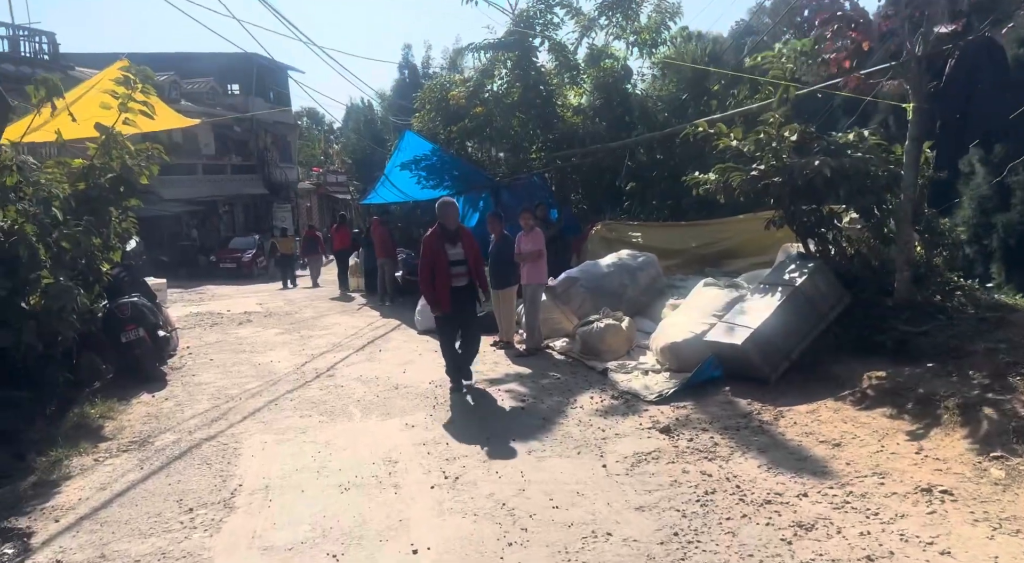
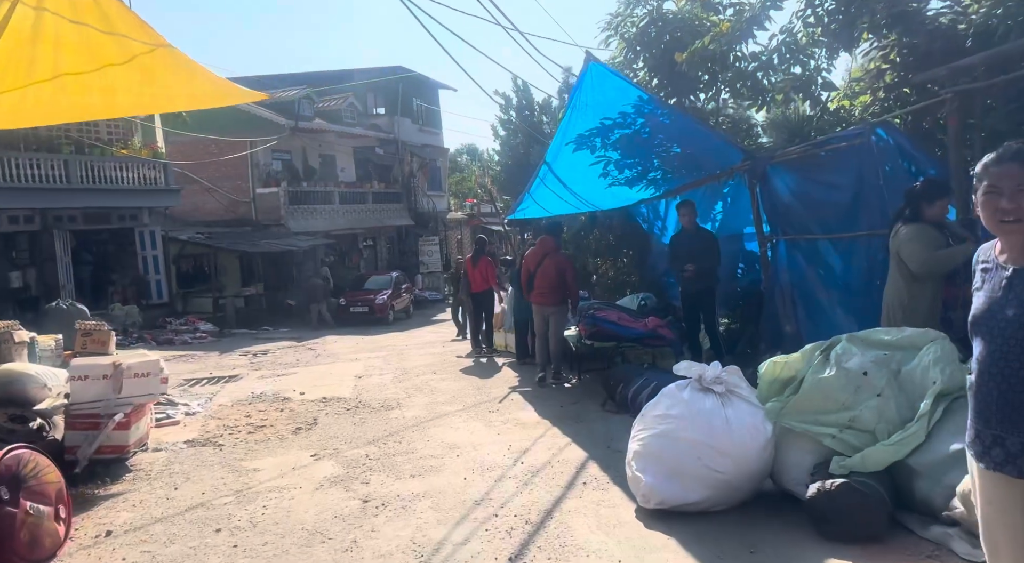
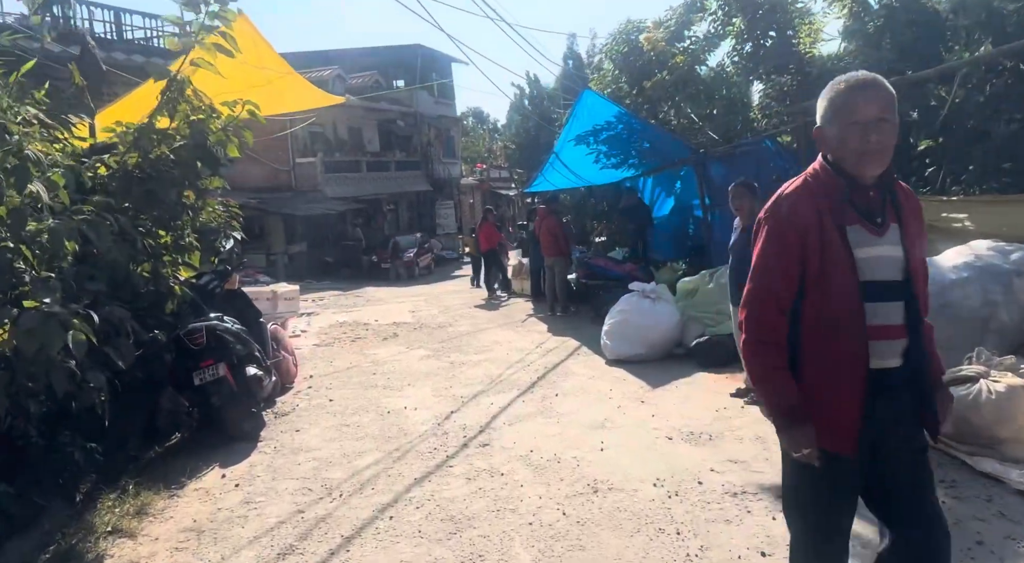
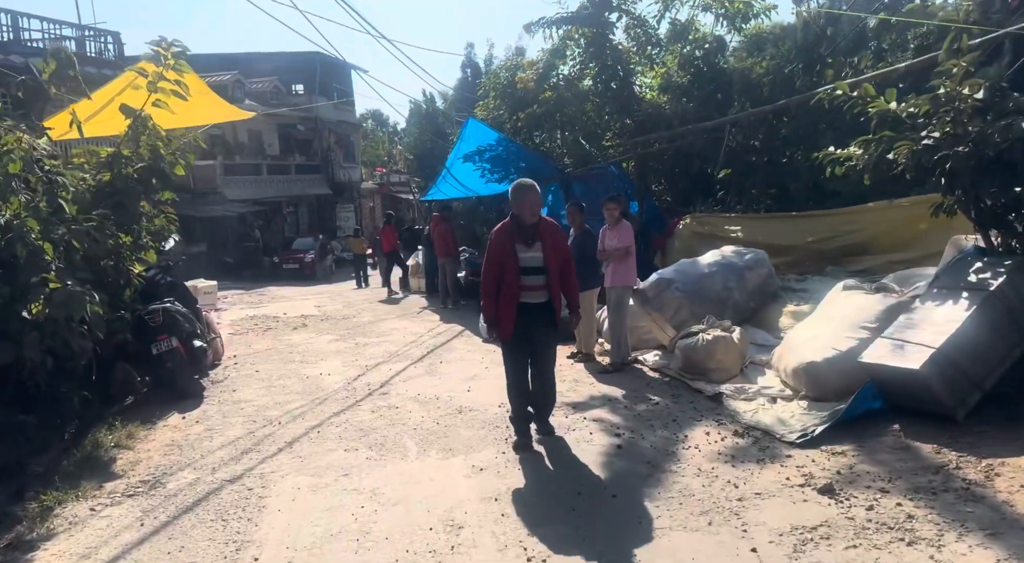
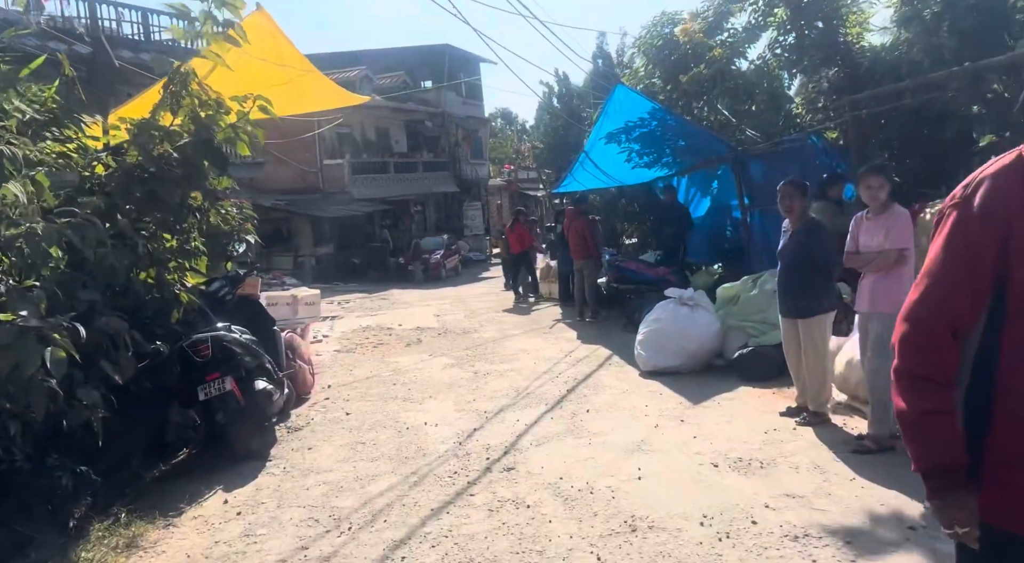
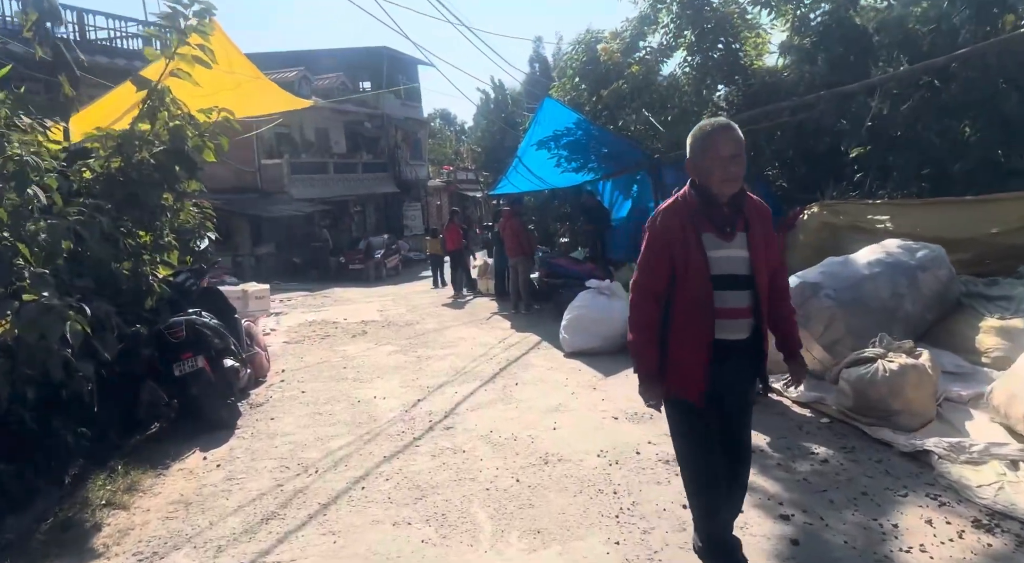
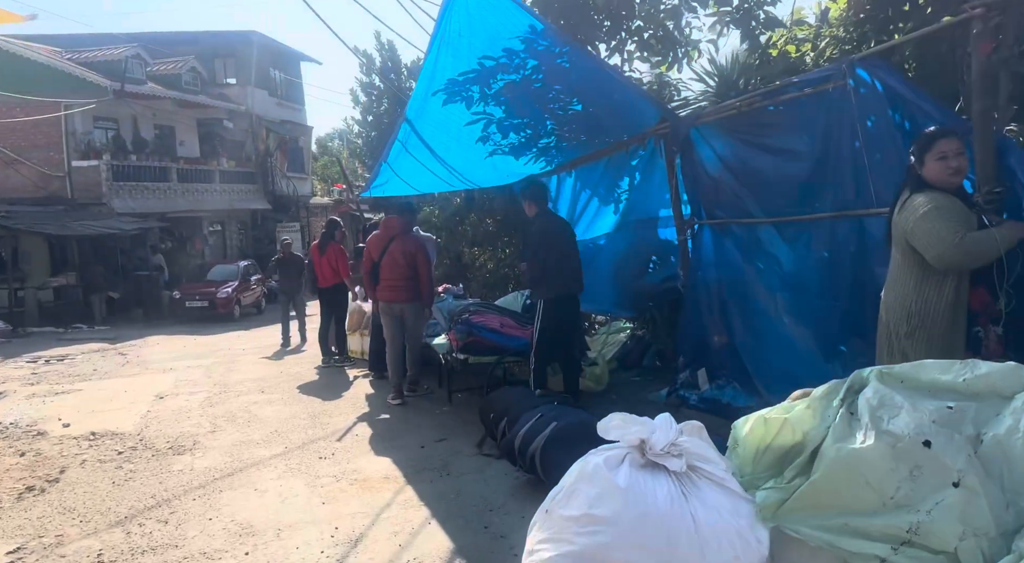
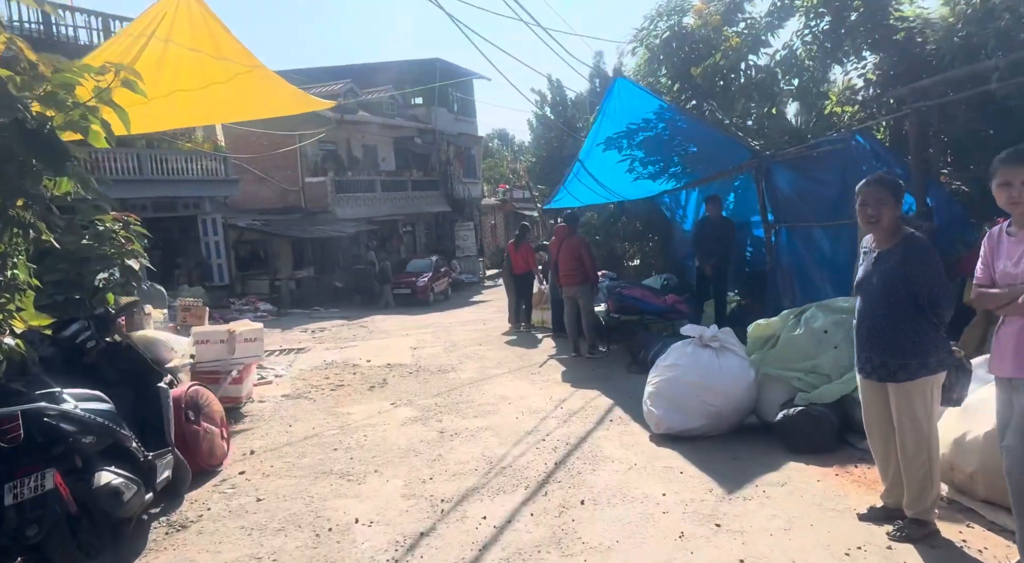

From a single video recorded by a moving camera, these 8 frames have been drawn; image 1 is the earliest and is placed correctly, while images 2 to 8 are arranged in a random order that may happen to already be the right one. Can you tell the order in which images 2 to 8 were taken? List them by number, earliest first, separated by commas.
4, 6, 3, 5, 8, 2, 7
